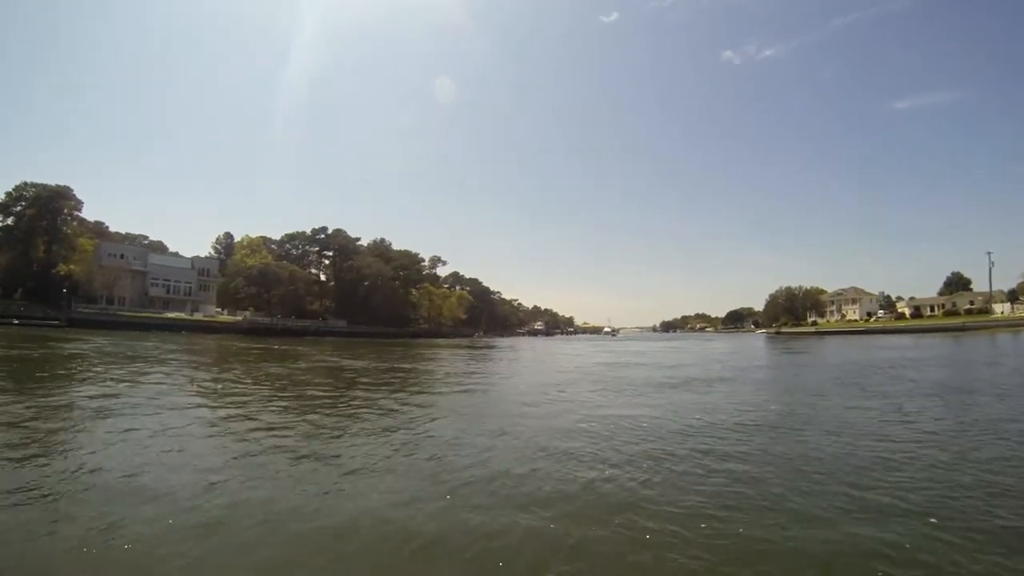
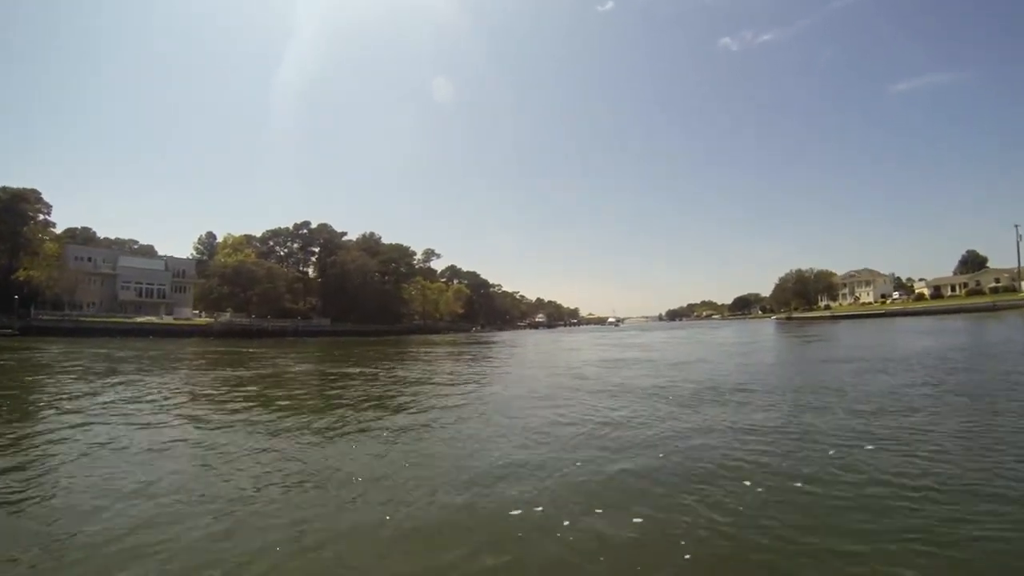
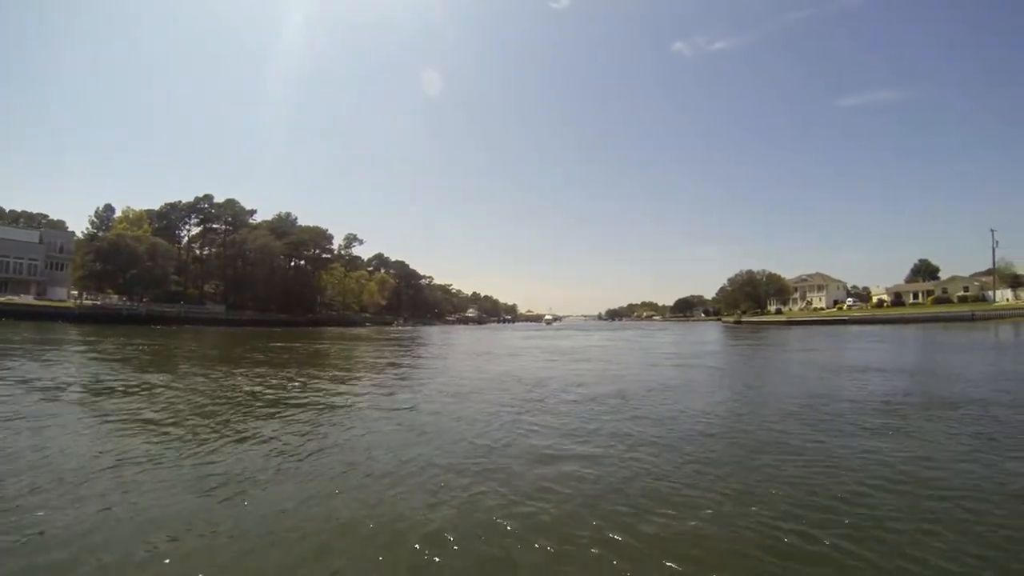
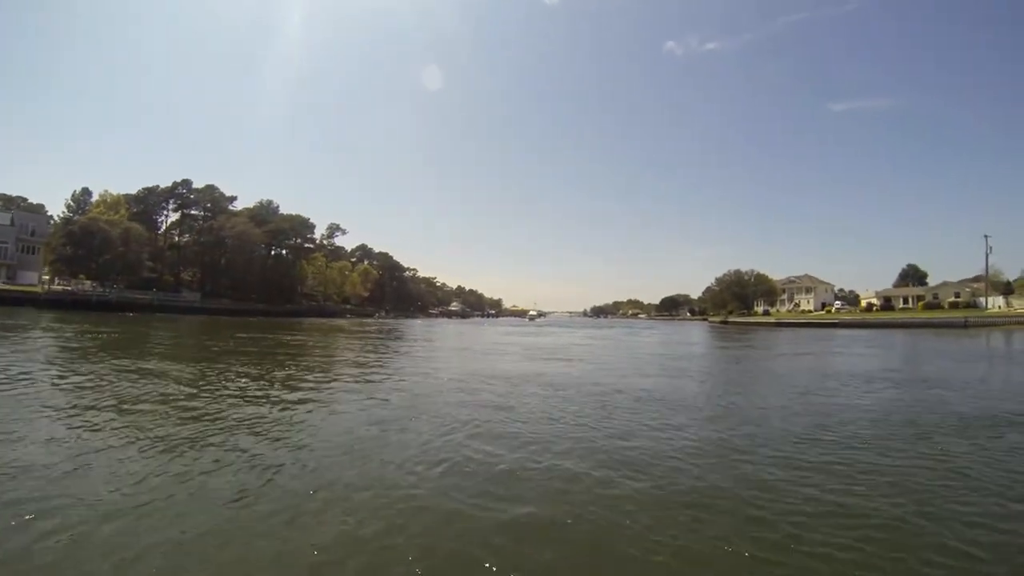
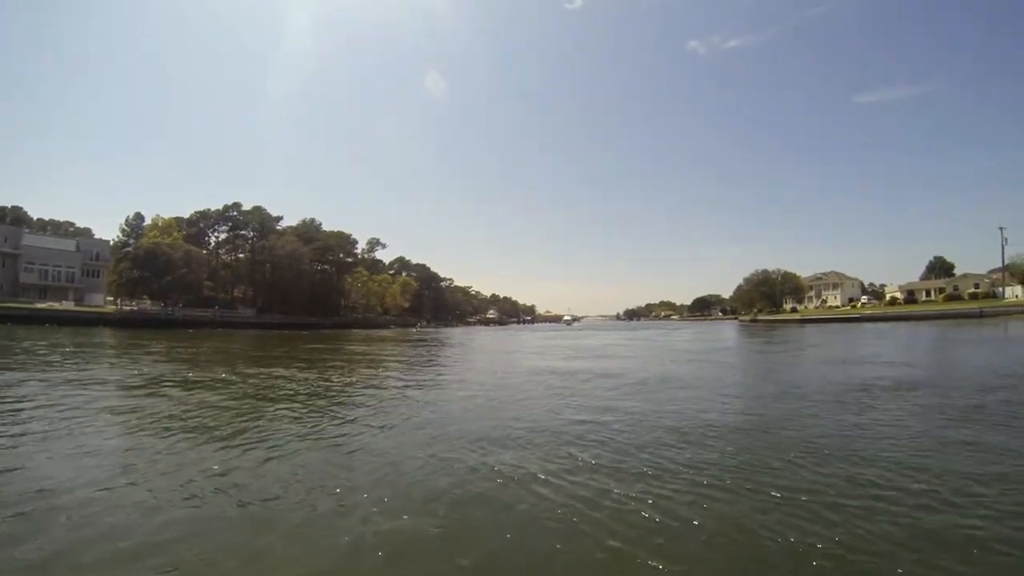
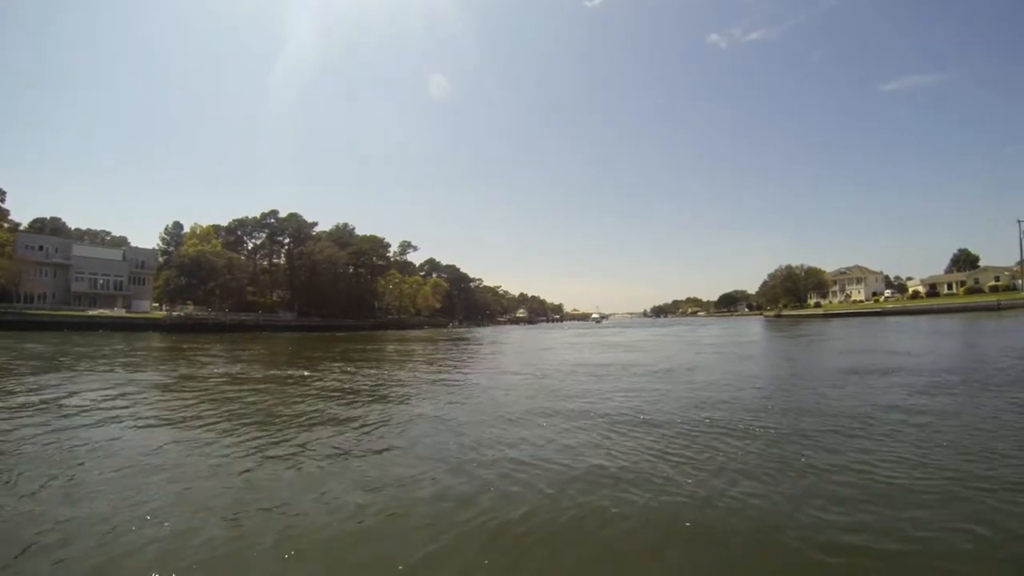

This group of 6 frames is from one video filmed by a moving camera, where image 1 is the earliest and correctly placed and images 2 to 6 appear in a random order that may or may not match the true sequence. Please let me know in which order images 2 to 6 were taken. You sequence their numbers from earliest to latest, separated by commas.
2, 6, 5, 3, 4
